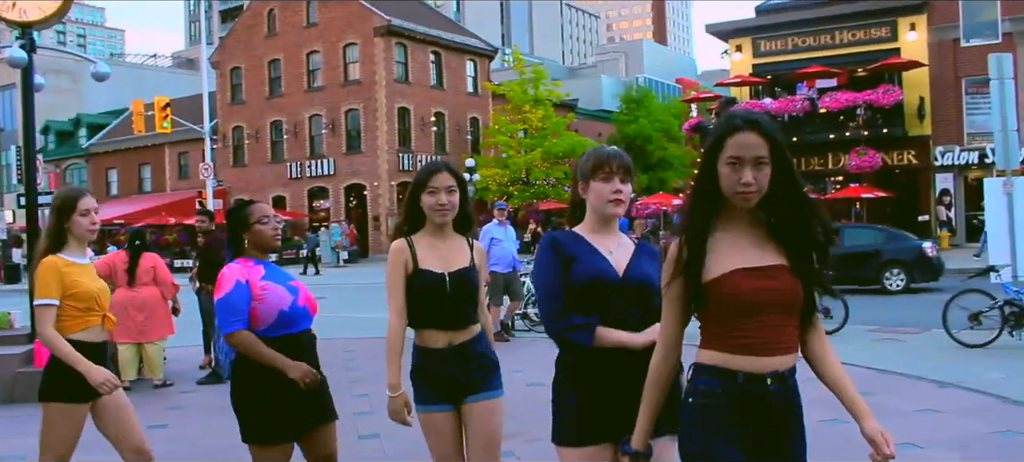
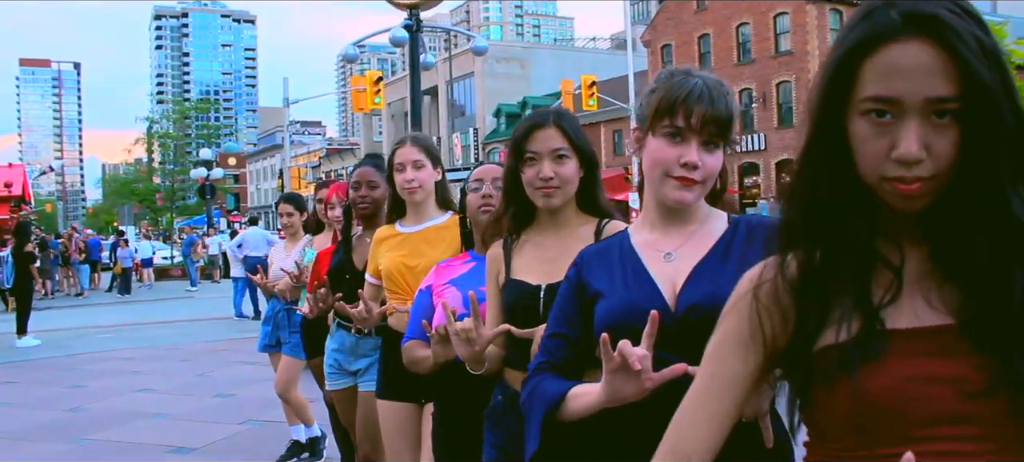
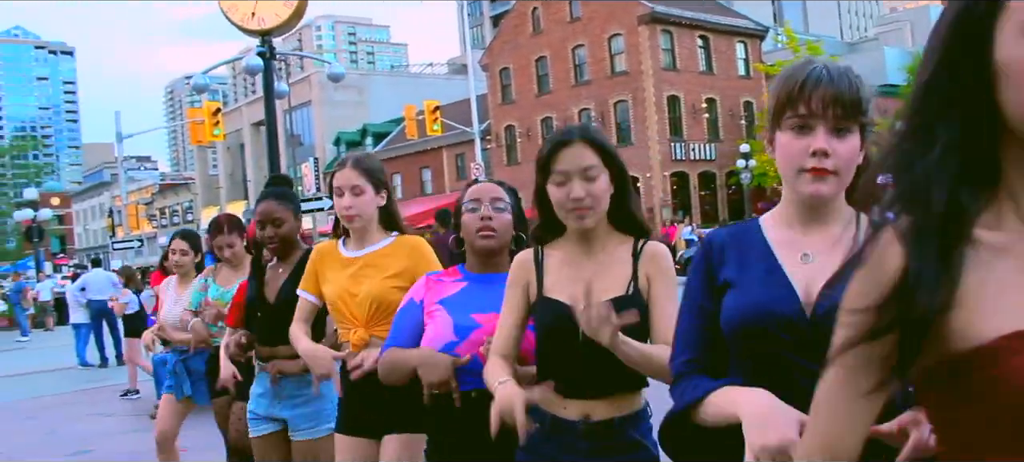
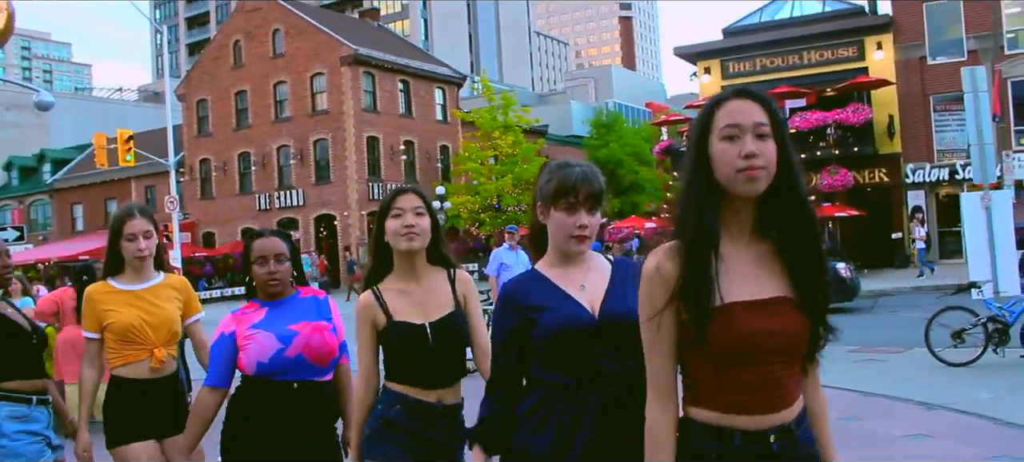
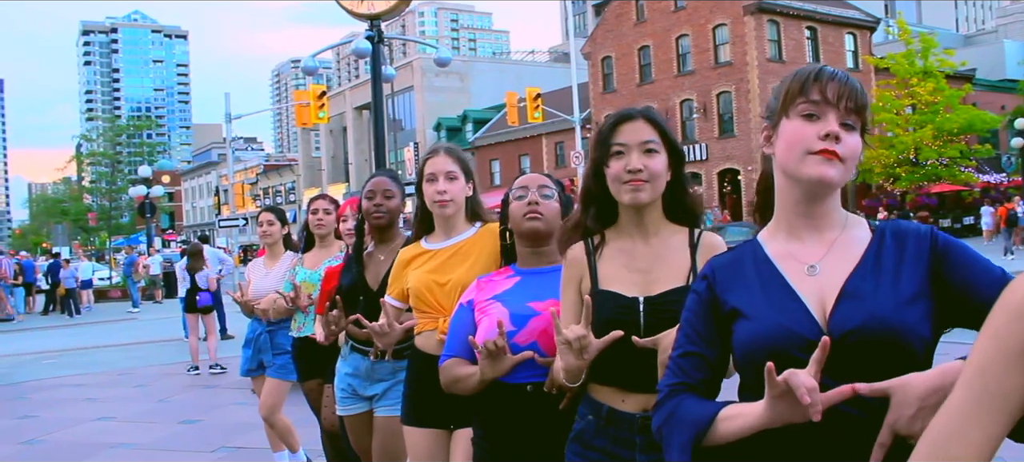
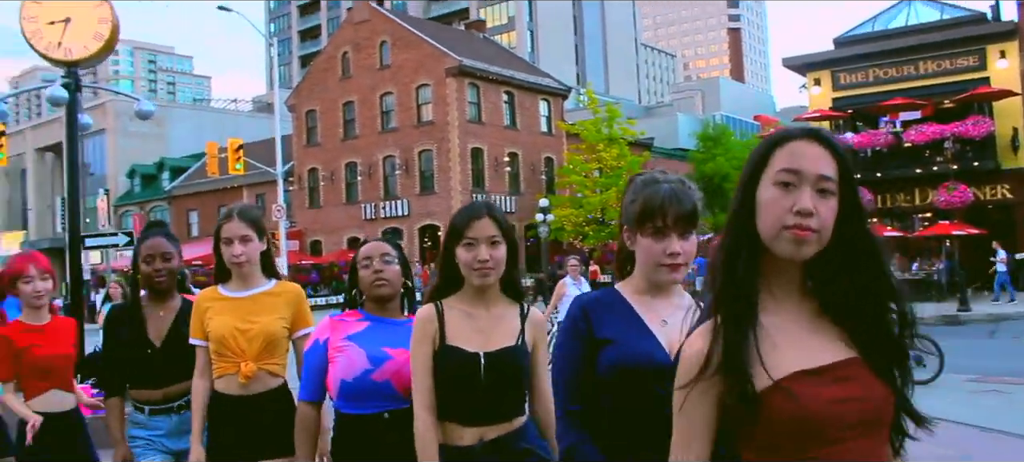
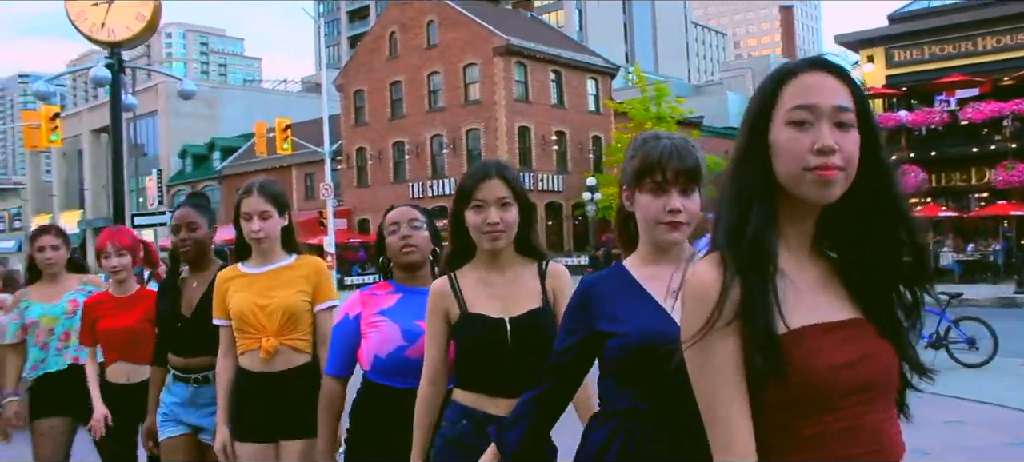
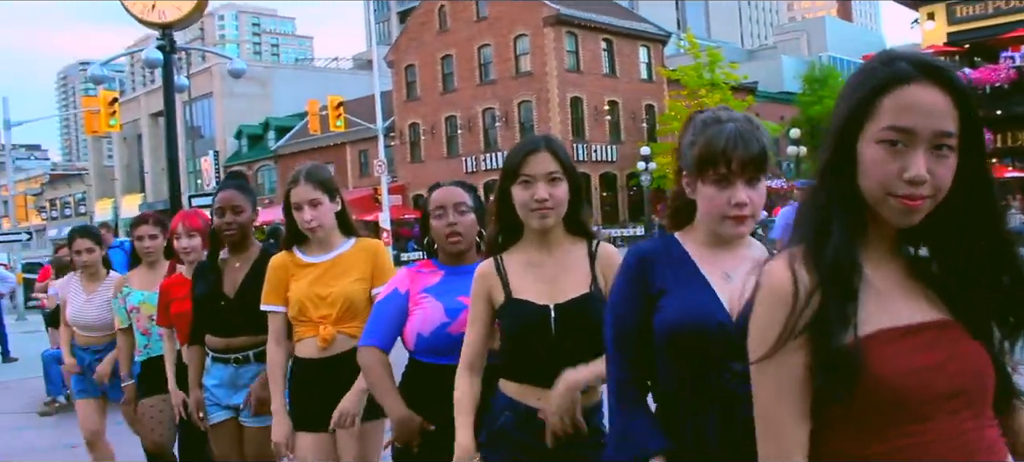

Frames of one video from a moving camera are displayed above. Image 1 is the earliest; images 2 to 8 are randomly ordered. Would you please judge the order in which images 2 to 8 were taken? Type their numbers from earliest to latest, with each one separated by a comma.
4, 6, 7, 8, 3, 5, 2
